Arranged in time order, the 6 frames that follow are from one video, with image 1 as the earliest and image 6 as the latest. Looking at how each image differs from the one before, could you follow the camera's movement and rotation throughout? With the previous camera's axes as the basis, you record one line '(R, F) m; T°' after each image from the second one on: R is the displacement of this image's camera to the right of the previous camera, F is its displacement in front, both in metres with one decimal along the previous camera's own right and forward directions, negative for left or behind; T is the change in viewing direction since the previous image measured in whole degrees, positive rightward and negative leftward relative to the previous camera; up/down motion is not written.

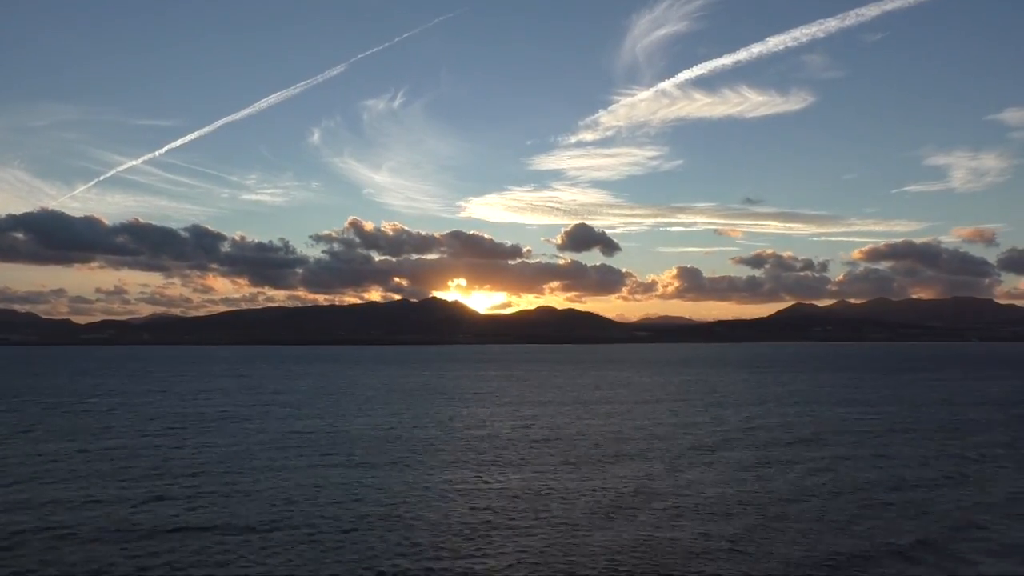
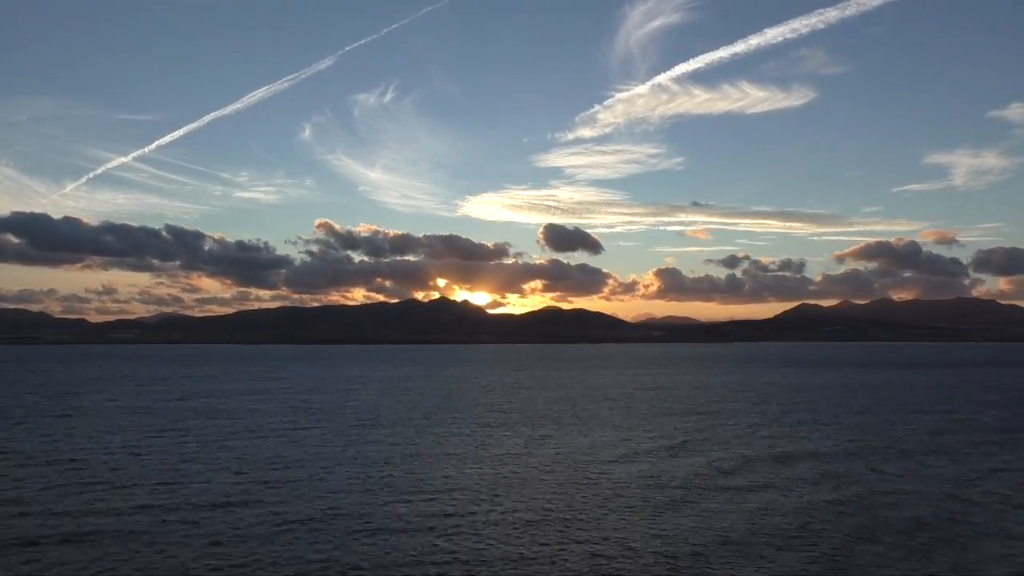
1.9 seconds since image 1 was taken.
(+8.9, +27.0) m; 0°
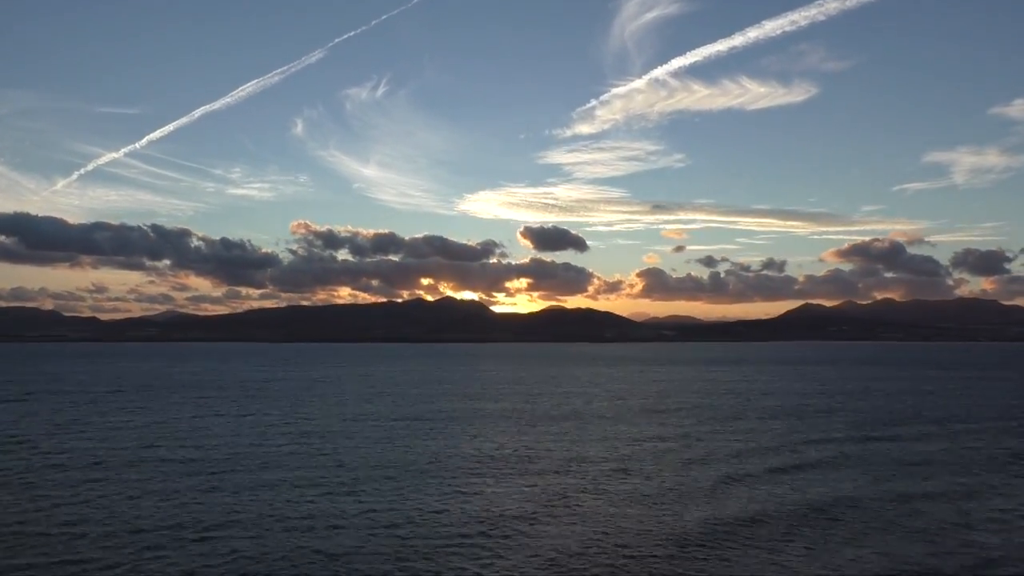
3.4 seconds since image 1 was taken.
(+8.4, +19.9) m; 0°
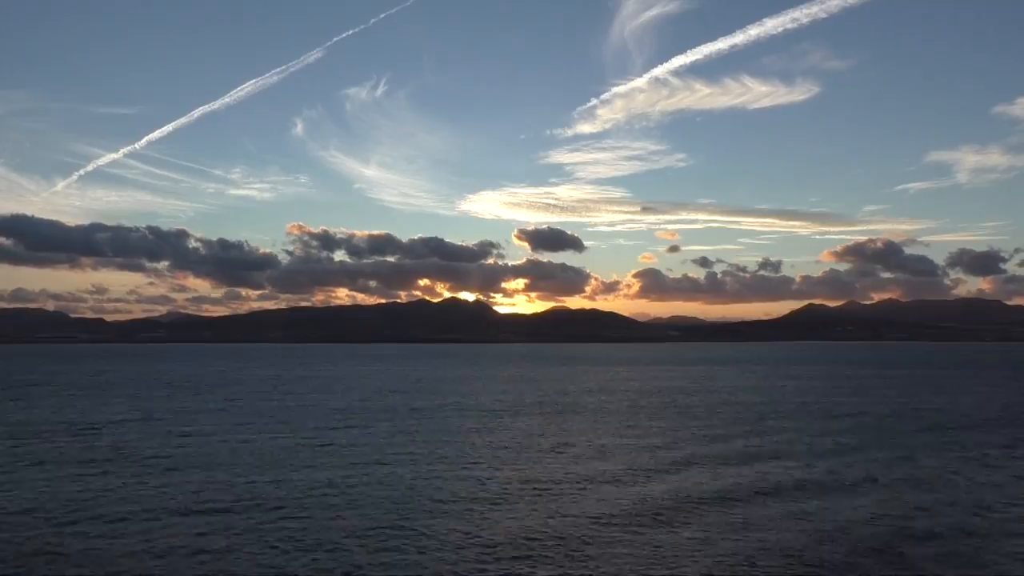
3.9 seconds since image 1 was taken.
(+2.7, +6.4) m; 0°
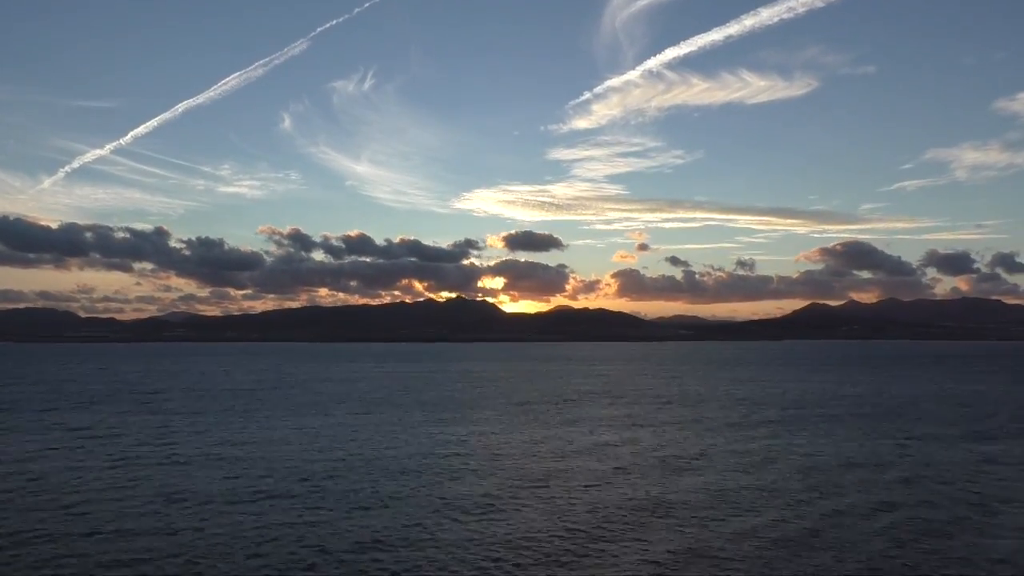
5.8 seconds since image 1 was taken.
(+9.2, +22.7) m; 0°
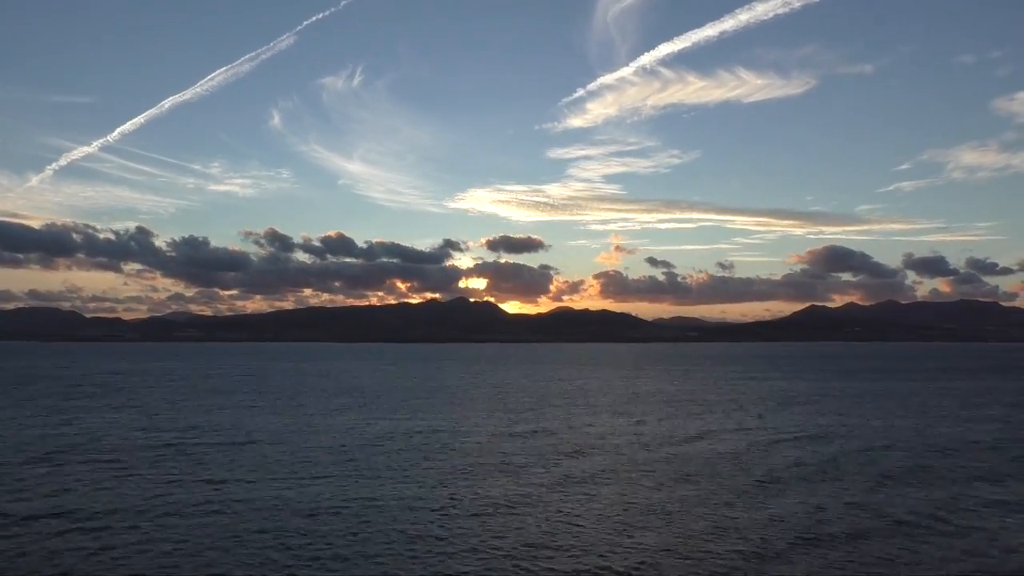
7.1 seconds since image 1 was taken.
(+5.9, +16.3) m; 0°
